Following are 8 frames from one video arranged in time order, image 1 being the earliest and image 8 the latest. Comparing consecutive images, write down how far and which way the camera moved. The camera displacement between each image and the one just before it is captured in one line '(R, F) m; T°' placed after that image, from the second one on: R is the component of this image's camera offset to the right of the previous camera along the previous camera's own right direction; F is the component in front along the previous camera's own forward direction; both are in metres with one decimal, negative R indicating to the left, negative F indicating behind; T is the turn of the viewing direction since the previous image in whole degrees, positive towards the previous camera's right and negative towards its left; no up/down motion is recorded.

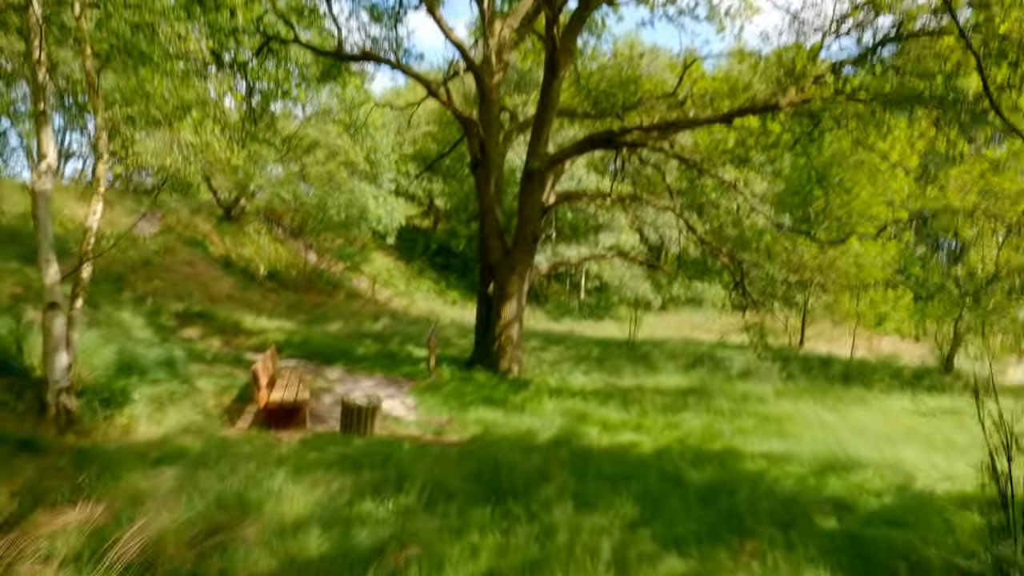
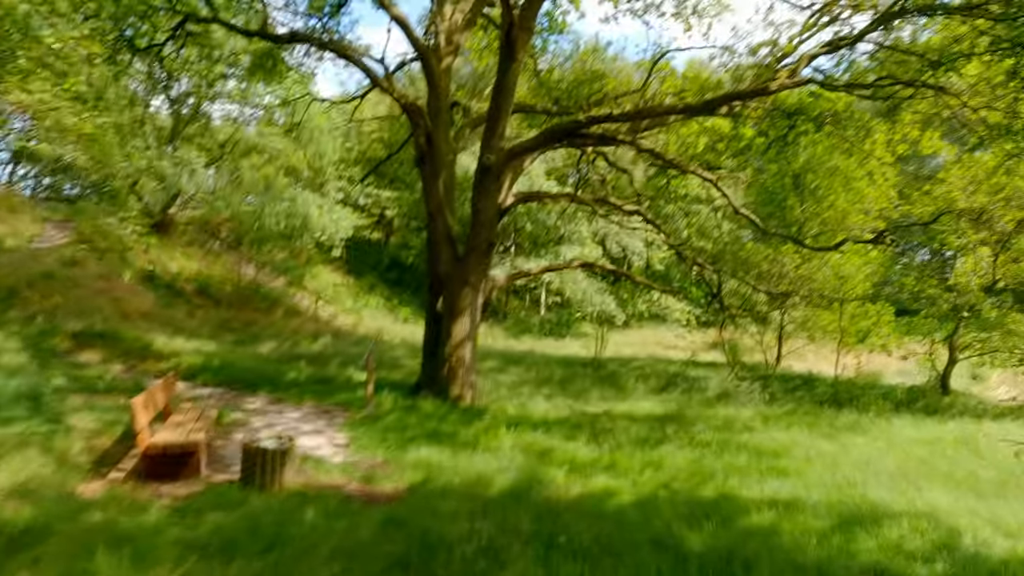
(+0.1, +1.6) m; +3°
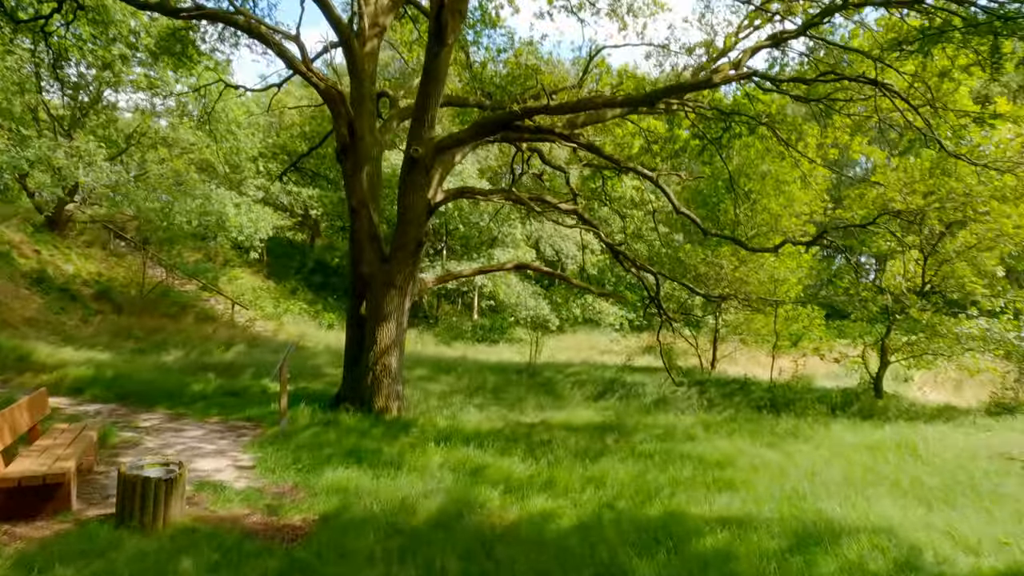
(0.0, +0.7) m; +6°
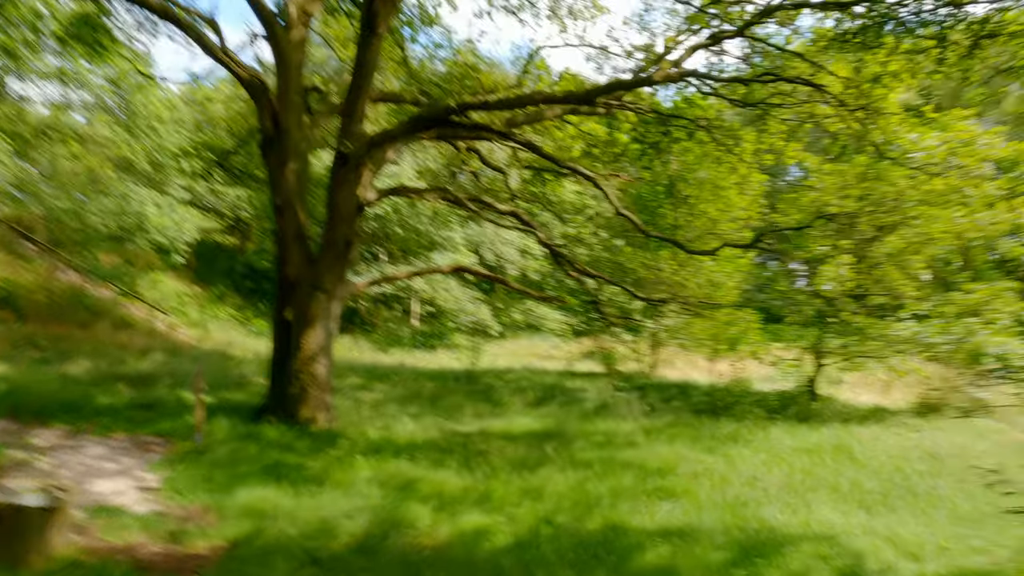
(+0.1, +0.4) m; +5°
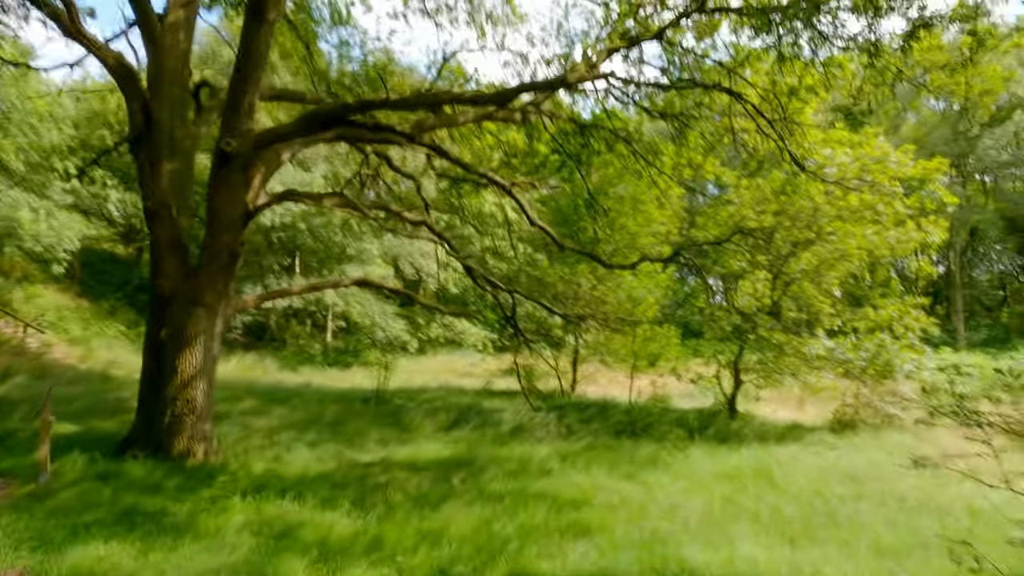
(+0.3, +0.7) m; +6°
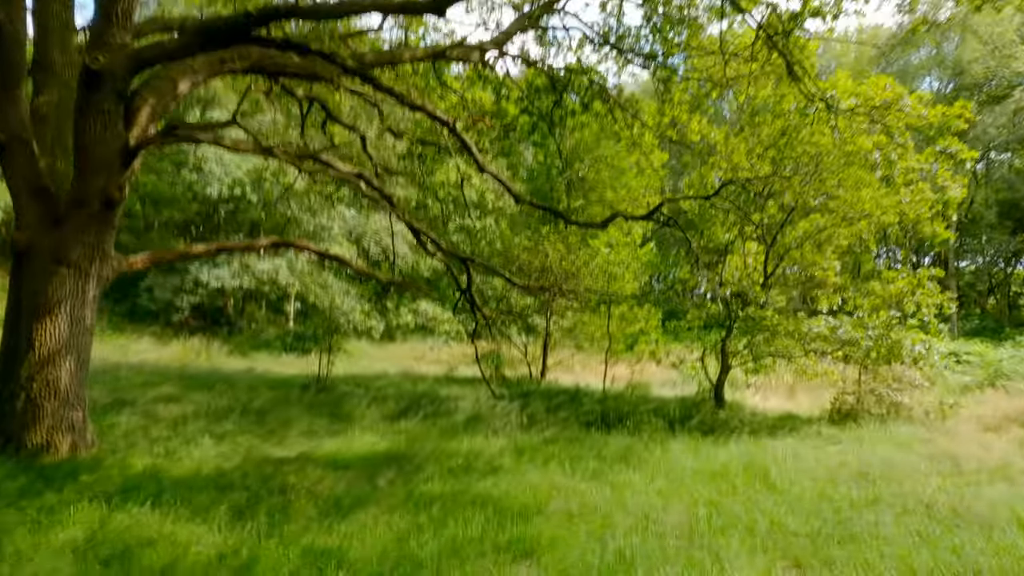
(+0.5, +1.5) m; +1°
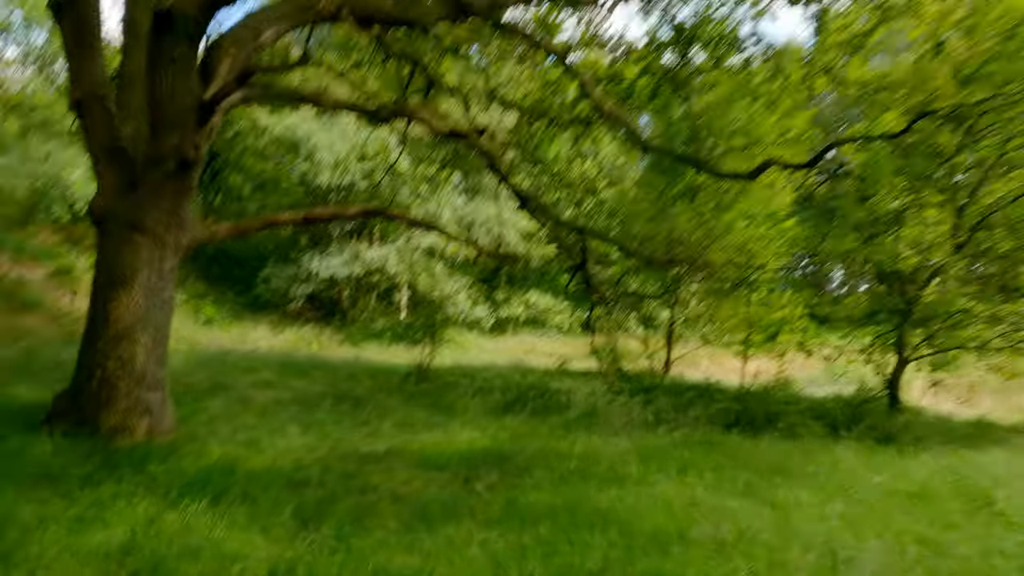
(-0.1, +1.3) m; -10°
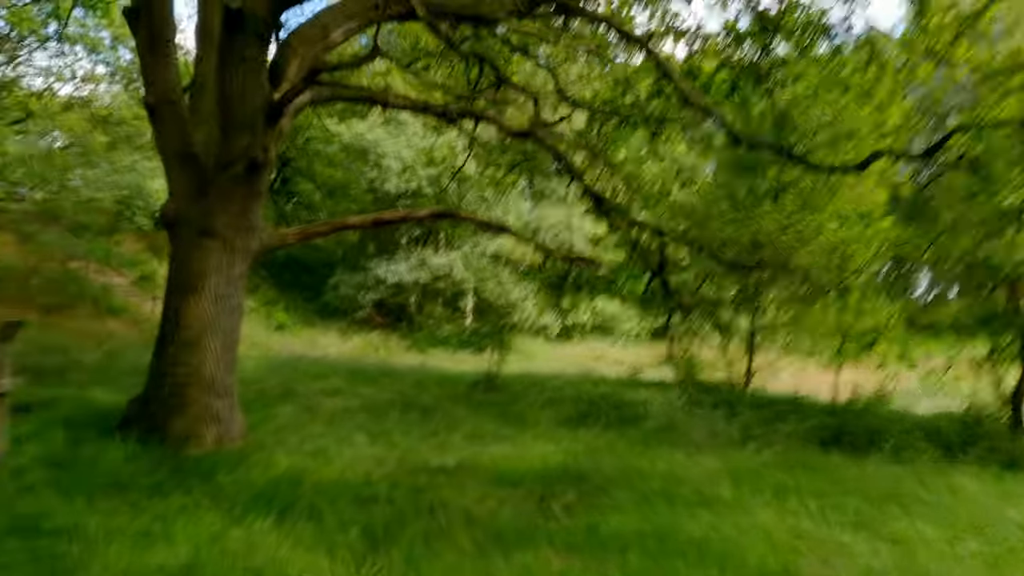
(-0.1, +0.4) m; -5°
